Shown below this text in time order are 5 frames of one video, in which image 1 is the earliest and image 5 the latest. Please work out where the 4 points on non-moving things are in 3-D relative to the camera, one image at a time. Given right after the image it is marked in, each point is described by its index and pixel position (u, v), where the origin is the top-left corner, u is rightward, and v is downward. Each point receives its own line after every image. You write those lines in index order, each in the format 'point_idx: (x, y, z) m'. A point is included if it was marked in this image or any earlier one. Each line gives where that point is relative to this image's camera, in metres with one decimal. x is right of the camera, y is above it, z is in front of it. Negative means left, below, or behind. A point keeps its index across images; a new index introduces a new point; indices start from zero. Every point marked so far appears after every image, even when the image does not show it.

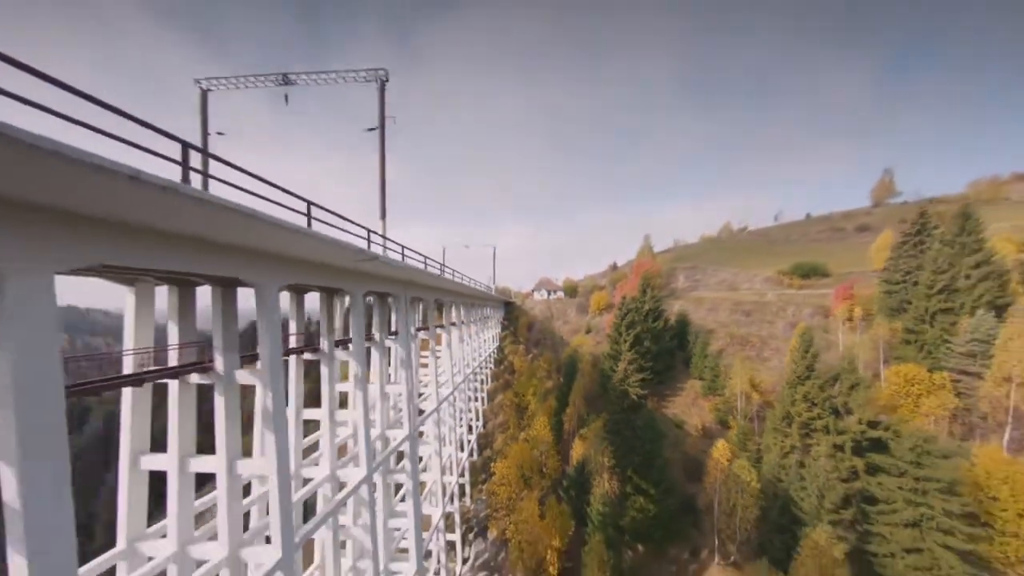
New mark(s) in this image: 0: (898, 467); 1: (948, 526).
0: (+19.9, -9.2, +16.9) m
1: (+20.3, -11.1, +15.7) m
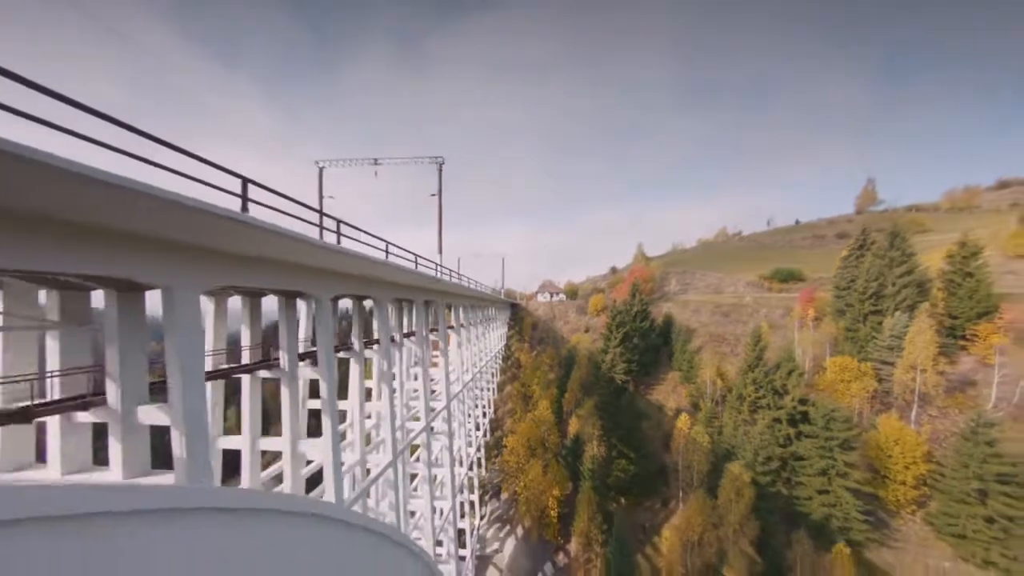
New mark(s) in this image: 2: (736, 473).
0: (+20.6, -9.7, +22.2) m
1: (+21.0, -11.6, +21.0) m
2: (+12.4, -10.5, +18.8) m
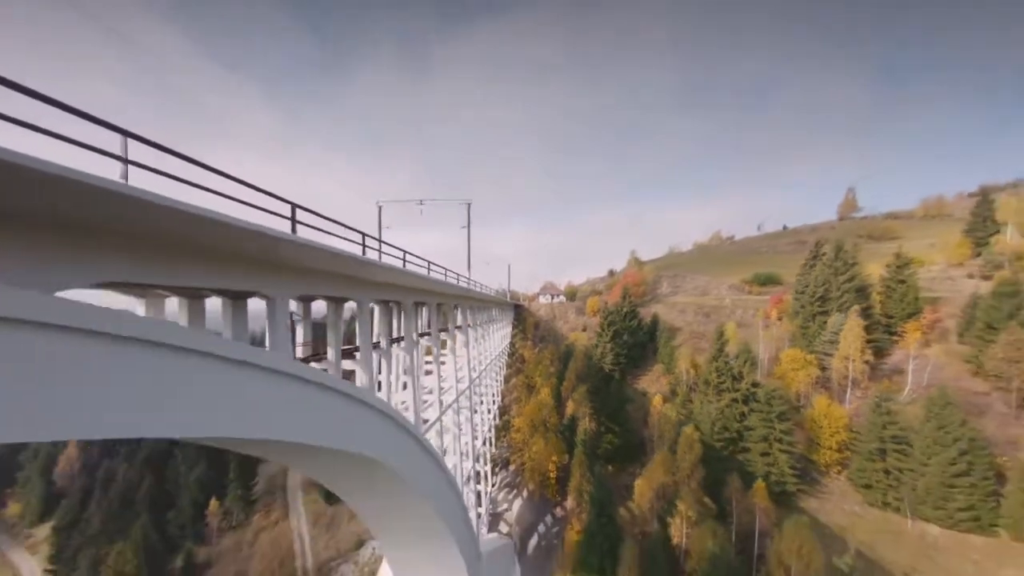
0: (+21.2, -10.2, +27.9) m
1: (+21.7, -12.1, +26.7) m
2: (+13.1, -11.0, +24.5) m
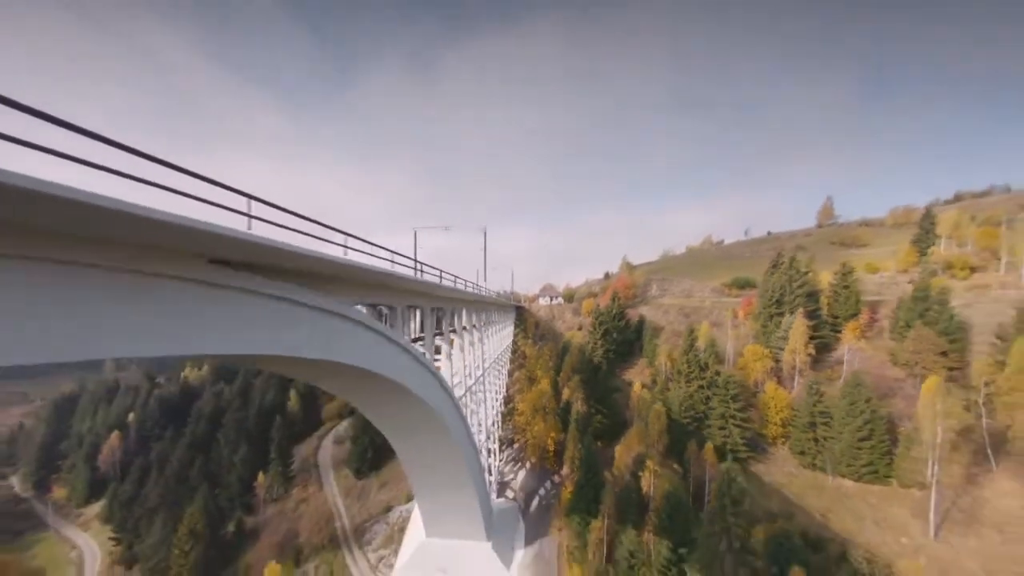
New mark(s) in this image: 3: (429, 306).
0: (+21.8, -10.8, +34.2) m
1: (+22.2, -12.7, +33.0) m
2: (+13.6, -11.6, +30.8) m
3: (-4.7, -0.9, +18.3) m
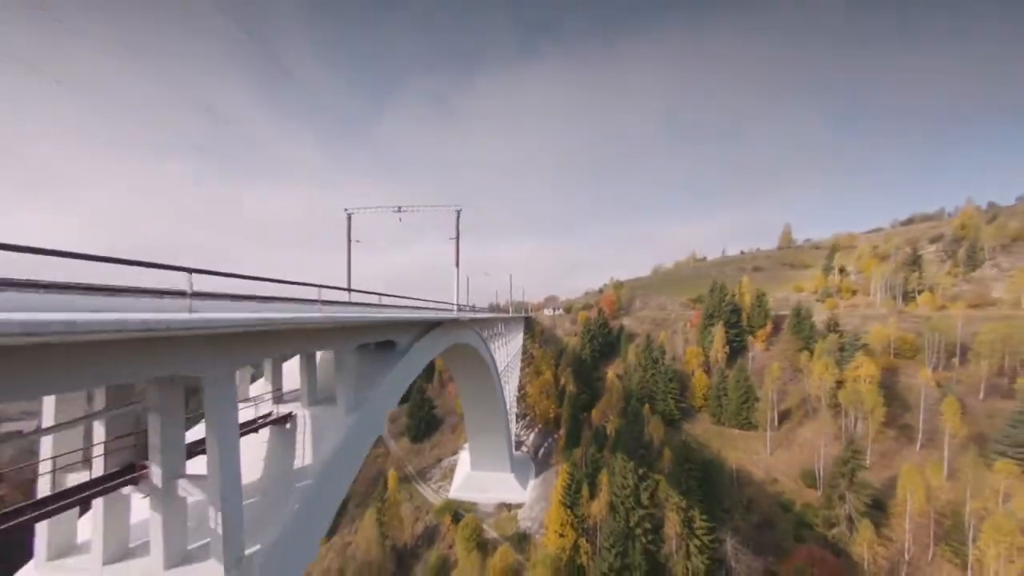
0: (+24.0, -14.0, +51.7) m
1: (+24.4, -15.9, +50.4) m
2: (+15.8, -14.8, +48.3) m
3: (-2.7, -3.9, +36.3) m
